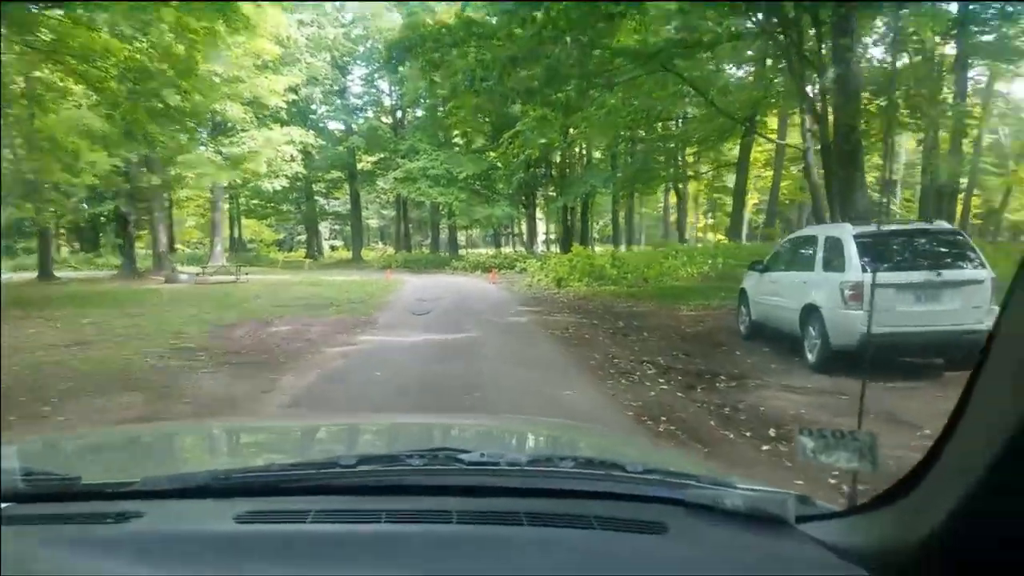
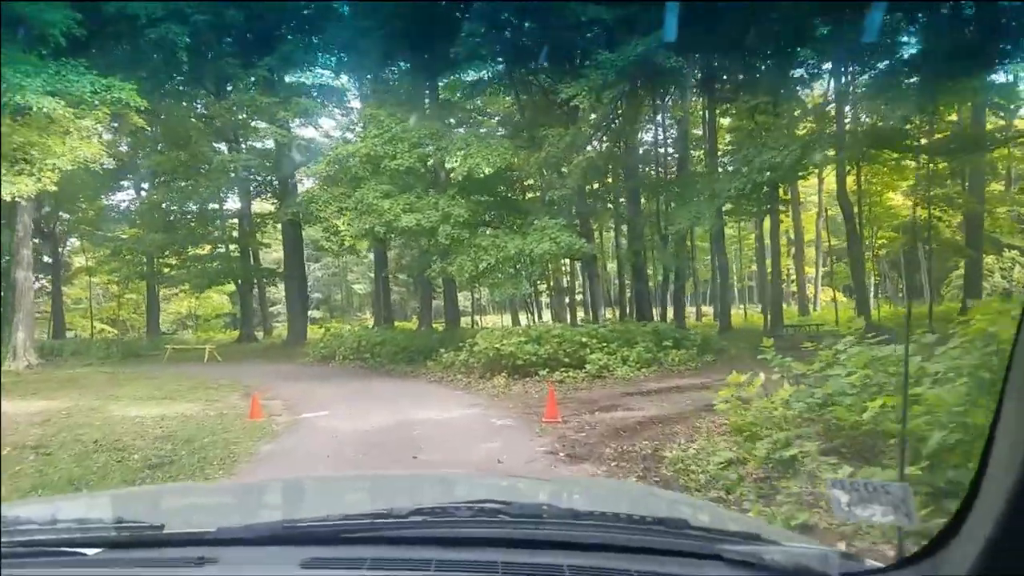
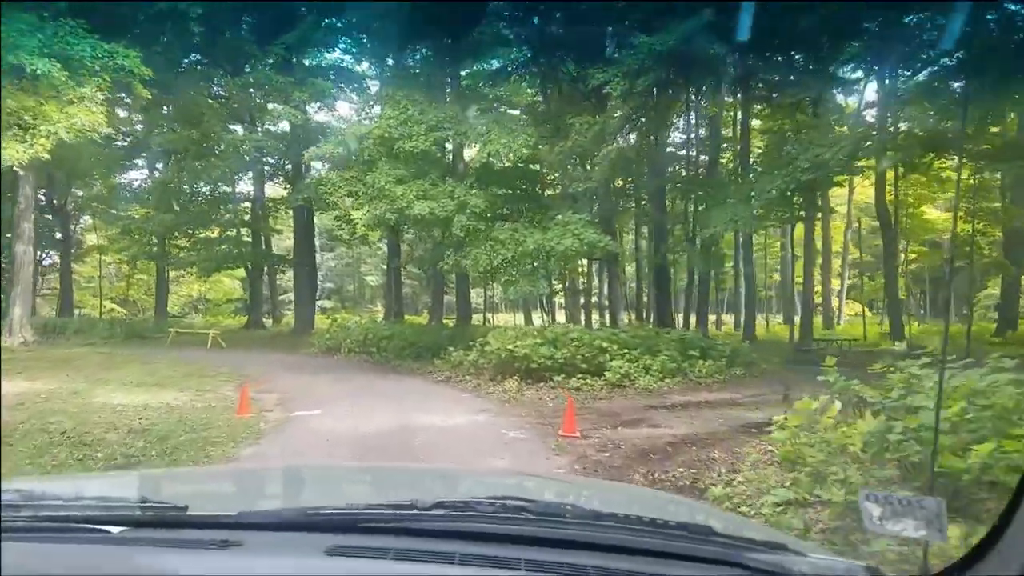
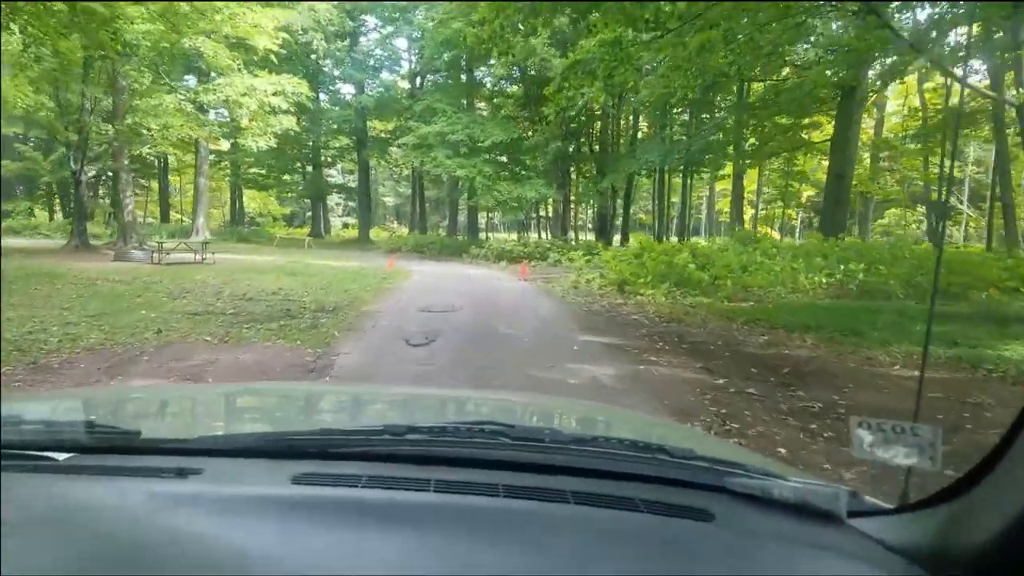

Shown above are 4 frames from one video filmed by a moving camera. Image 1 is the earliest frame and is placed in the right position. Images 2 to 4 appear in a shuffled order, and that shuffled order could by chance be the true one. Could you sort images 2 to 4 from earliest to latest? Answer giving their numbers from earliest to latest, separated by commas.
4, 2, 3
